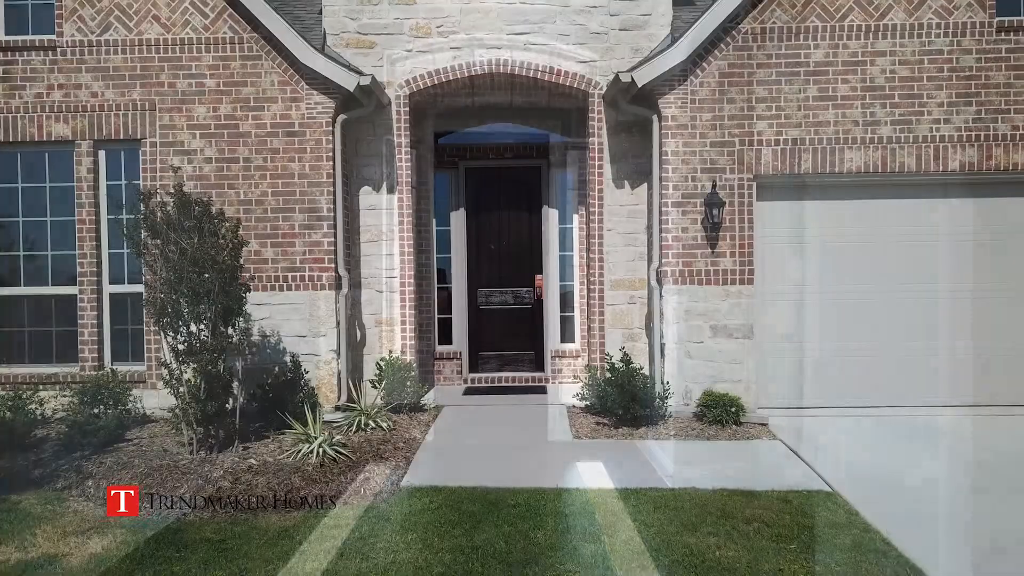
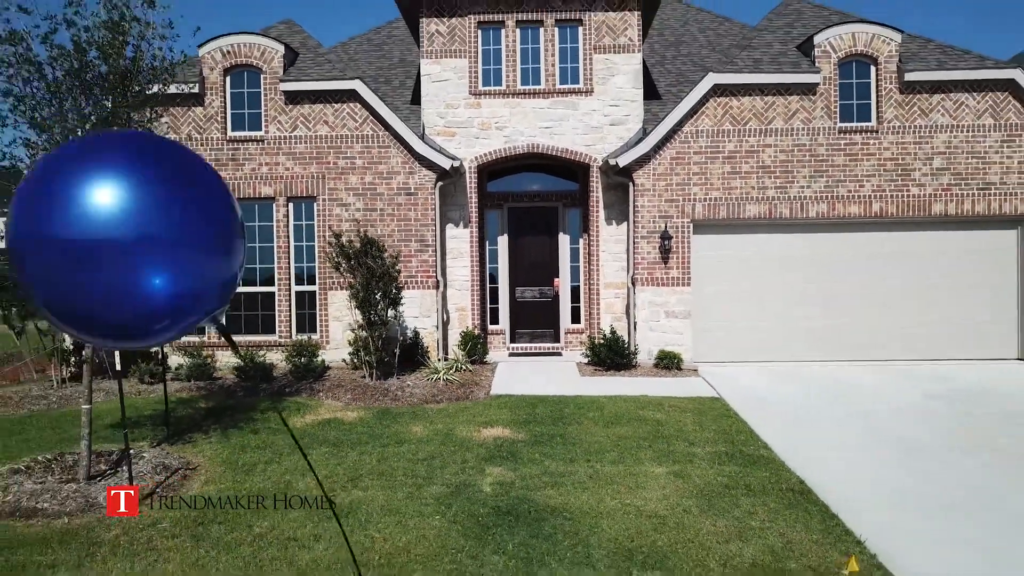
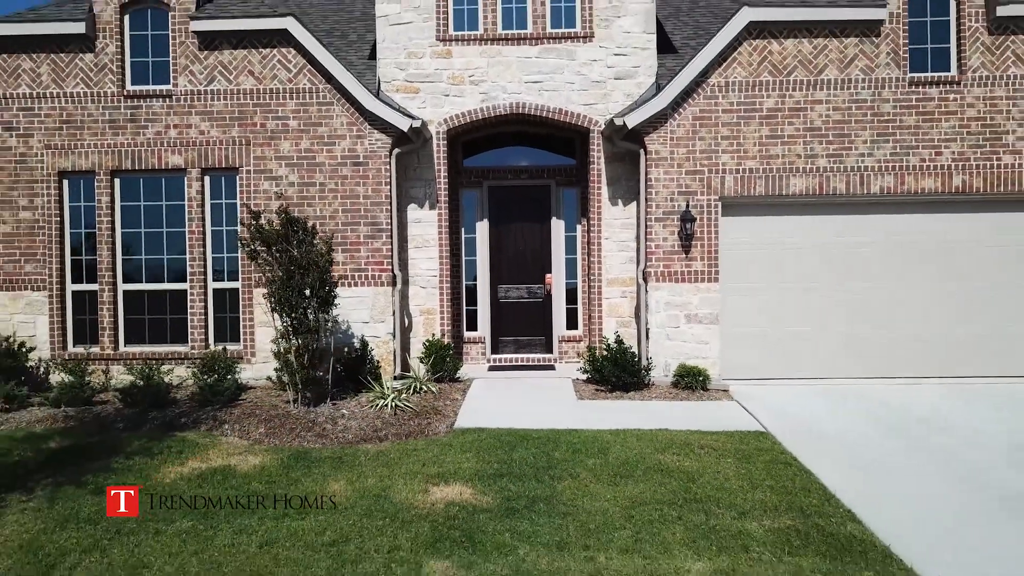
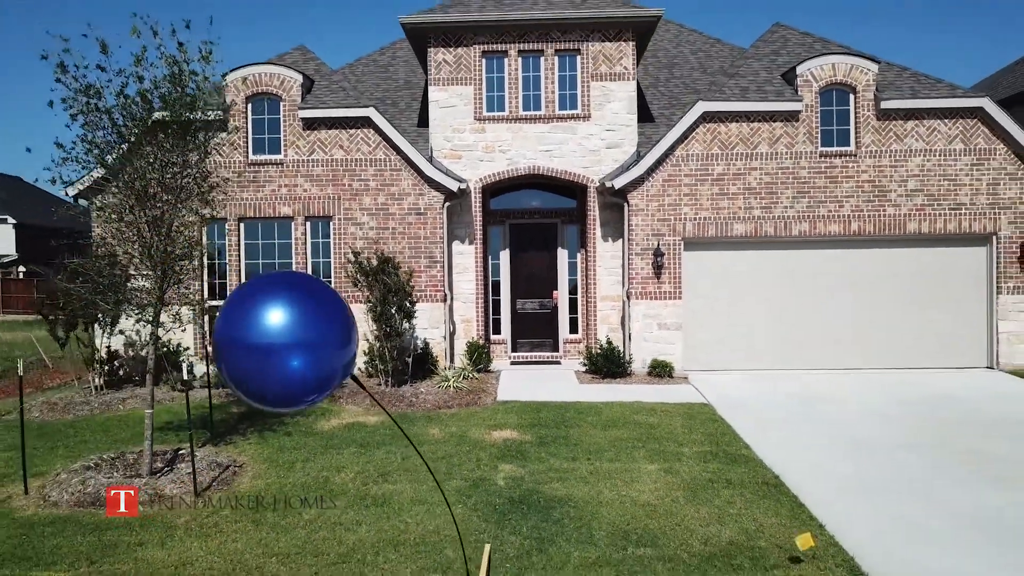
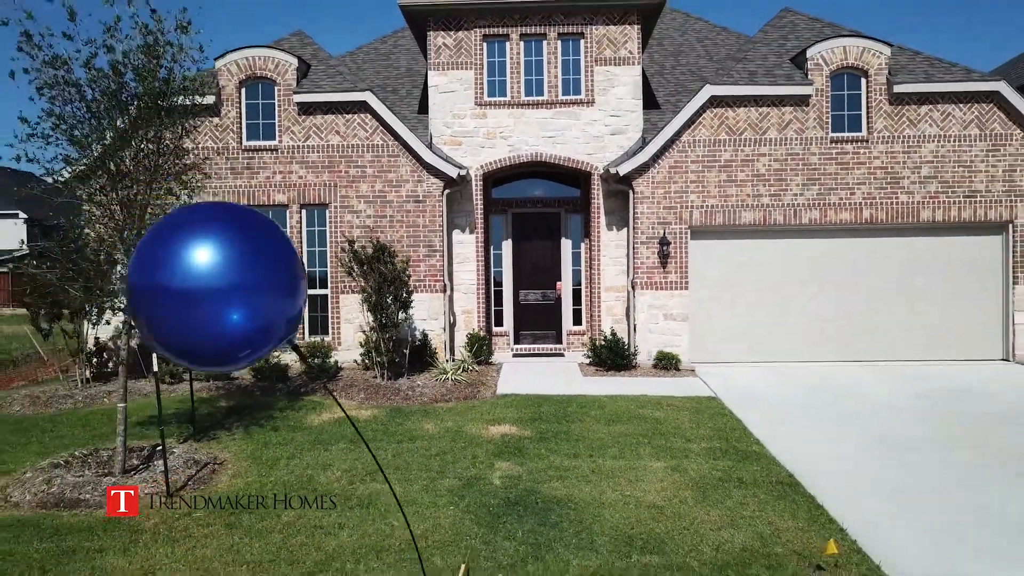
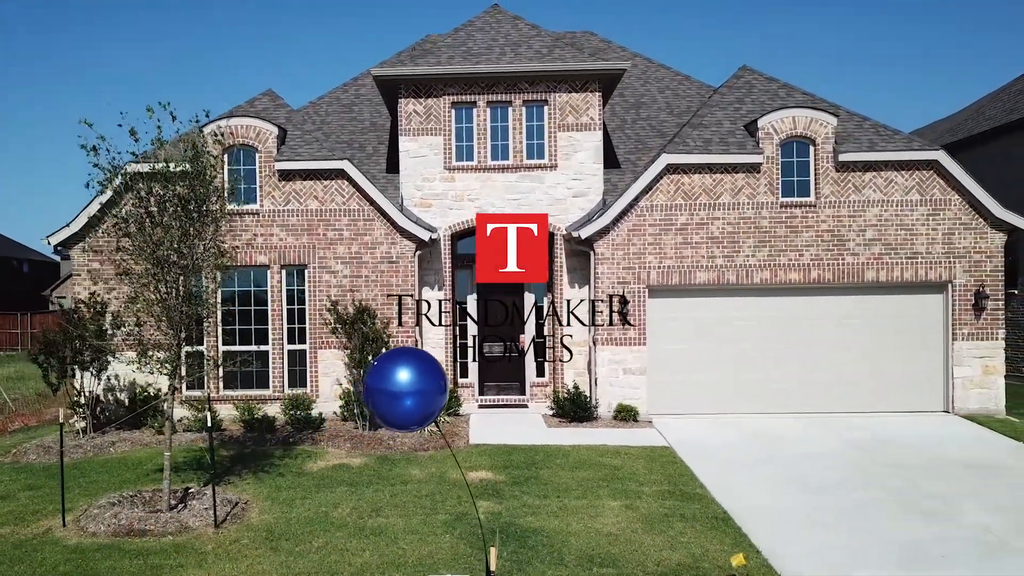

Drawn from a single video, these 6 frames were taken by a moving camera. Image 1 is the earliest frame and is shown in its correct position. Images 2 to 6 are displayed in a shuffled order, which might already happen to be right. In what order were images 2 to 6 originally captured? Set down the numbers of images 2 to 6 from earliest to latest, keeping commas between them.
3, 2, 5, 4, 6
